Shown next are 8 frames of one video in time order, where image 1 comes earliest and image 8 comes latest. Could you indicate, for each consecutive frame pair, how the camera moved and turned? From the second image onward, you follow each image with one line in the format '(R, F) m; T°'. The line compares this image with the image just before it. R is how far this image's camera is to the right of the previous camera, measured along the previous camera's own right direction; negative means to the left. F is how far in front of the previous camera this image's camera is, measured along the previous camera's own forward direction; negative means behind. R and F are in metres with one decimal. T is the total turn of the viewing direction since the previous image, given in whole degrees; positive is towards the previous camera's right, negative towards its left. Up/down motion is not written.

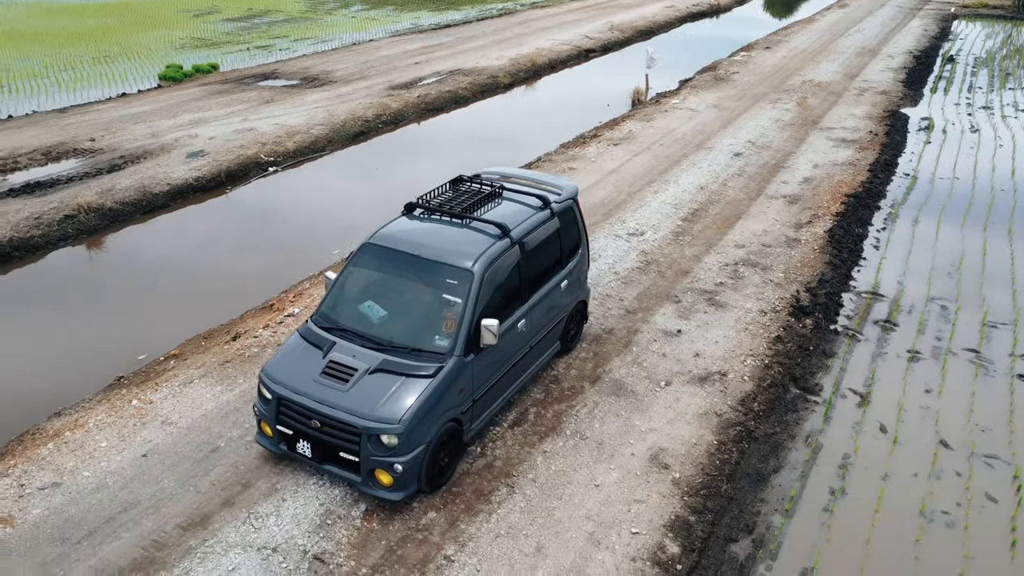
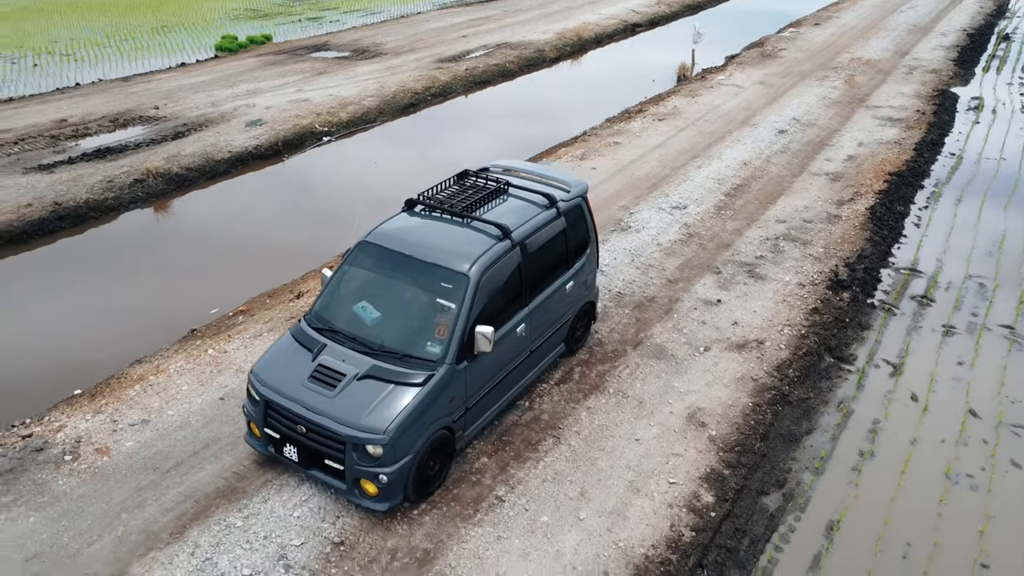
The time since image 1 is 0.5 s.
(-0.1, -0.5) m; -3°
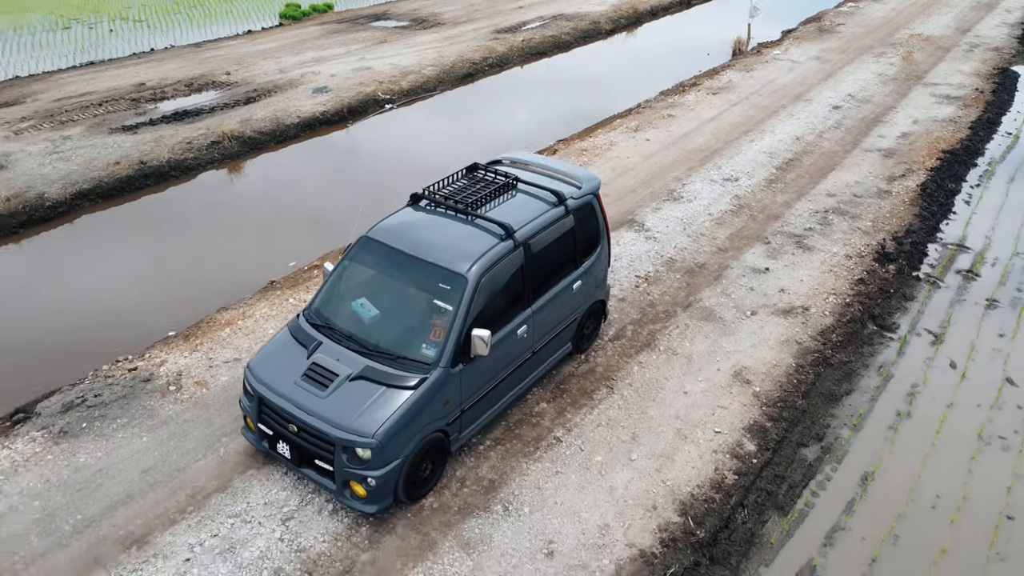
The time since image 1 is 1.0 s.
(-0.2, -0.6) m; -3°
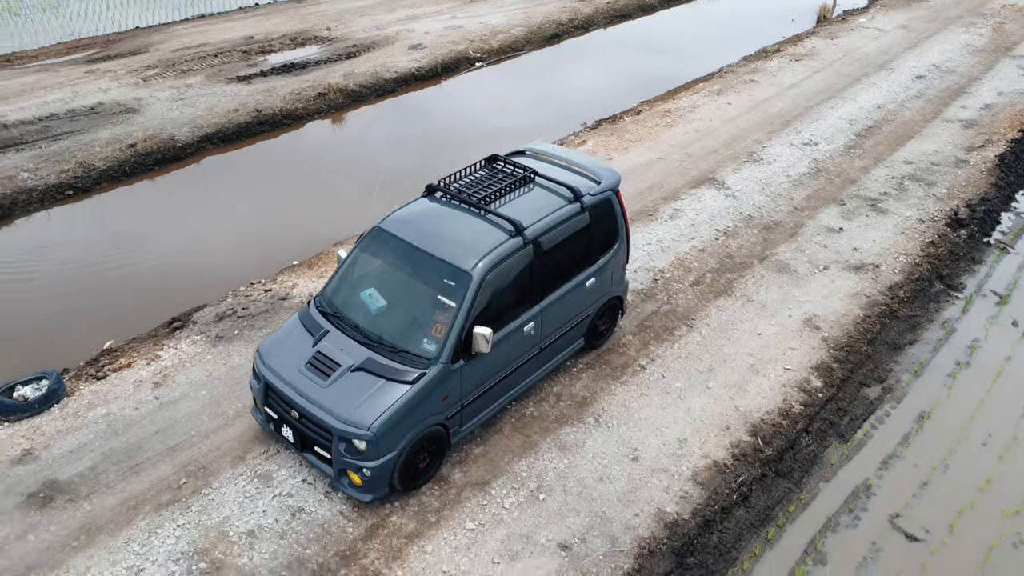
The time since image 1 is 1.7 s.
(-0.3, -0.9) m; -4°
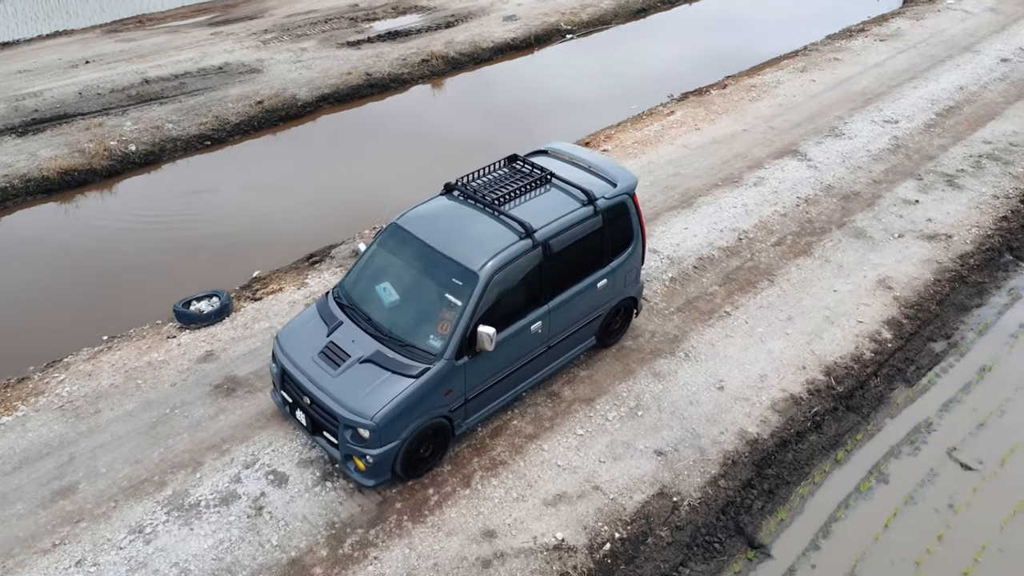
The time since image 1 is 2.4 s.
(-0.5, -1.1) m; -4°
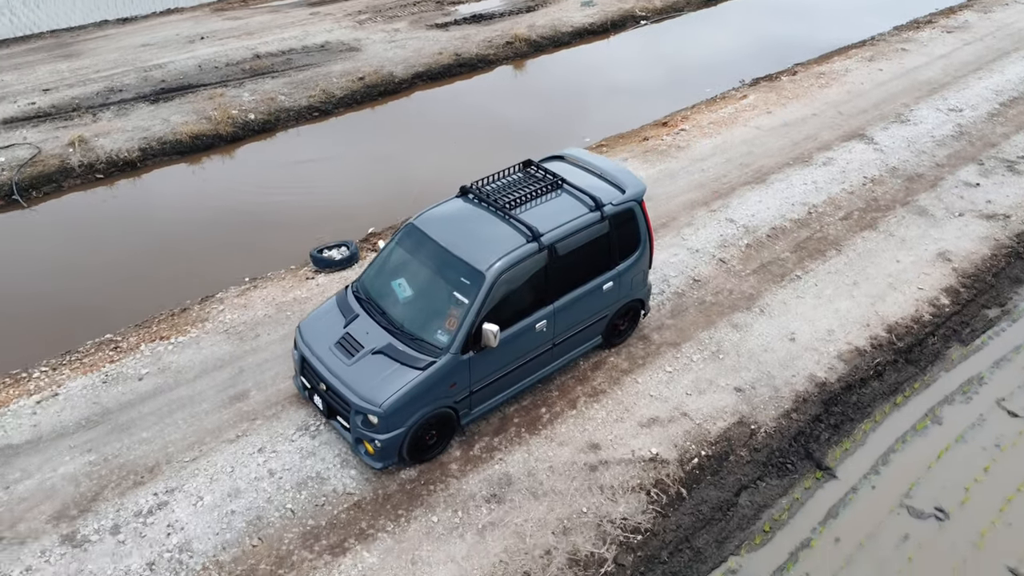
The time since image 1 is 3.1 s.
(-0.6, -1.2) m; -3°
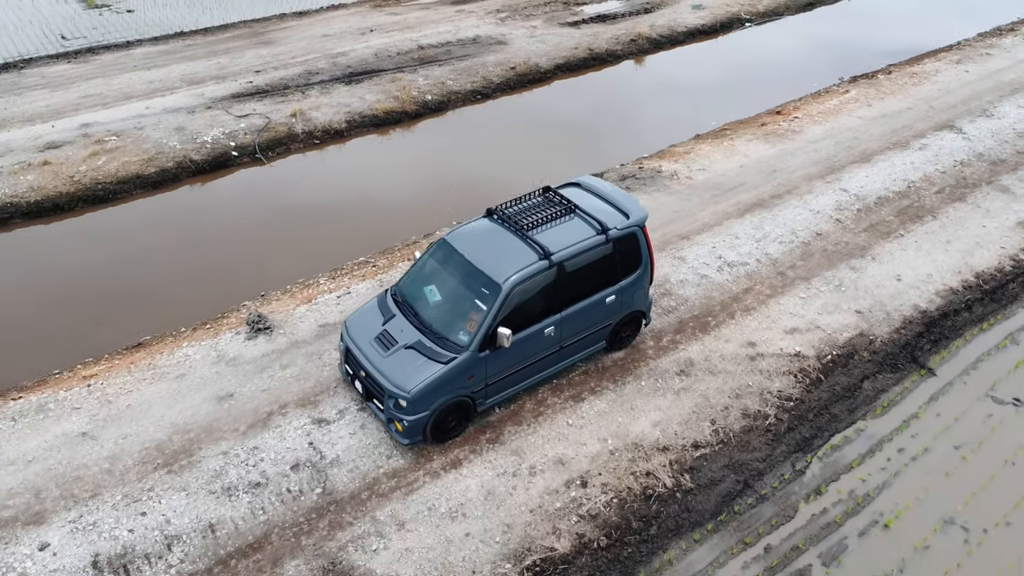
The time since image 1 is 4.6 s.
(-1.7, -2.8) m; -3°
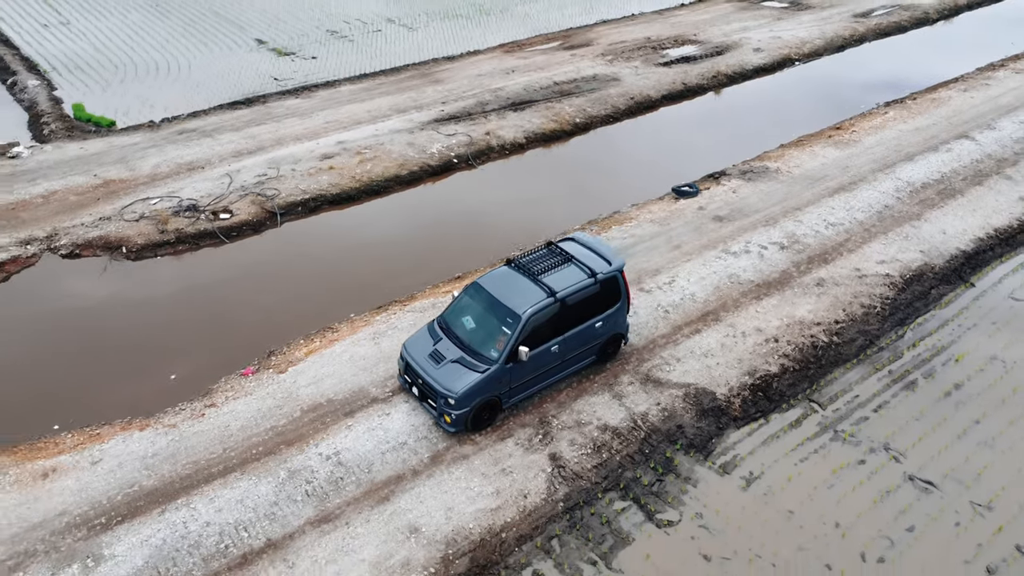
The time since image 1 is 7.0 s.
(-4.1, -5.6) m; +1°
